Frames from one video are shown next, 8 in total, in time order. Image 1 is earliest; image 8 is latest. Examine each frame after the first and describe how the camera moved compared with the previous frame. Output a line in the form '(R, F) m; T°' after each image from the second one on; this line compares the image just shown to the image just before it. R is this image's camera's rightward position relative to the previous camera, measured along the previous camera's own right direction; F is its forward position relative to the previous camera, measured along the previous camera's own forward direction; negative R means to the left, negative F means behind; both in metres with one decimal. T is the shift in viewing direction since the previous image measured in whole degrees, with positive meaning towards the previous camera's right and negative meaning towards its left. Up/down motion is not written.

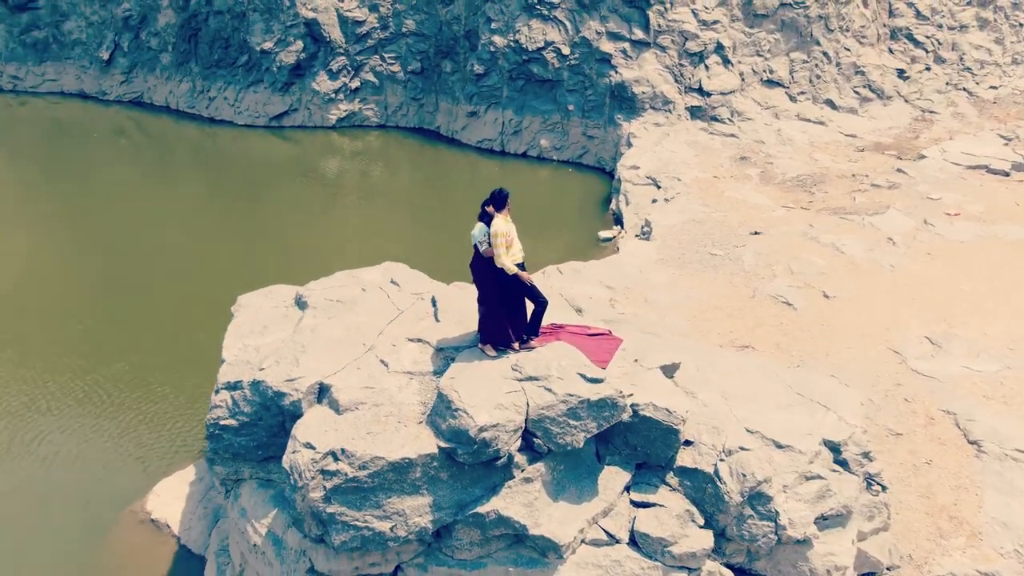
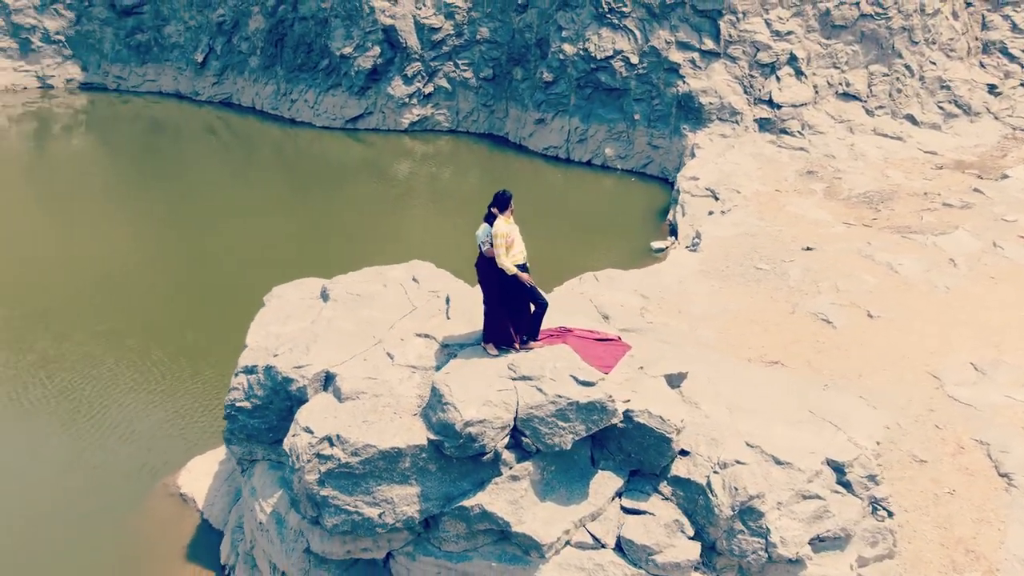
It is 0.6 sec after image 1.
(+0.7, -0.1) m; -6°
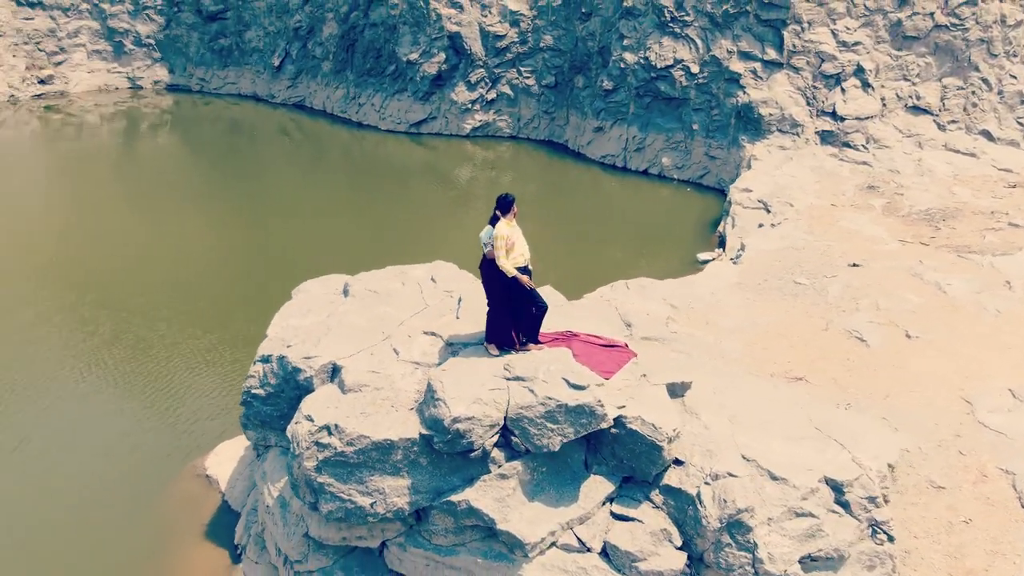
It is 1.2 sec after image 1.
(+0.7, -0.1) m; -5°
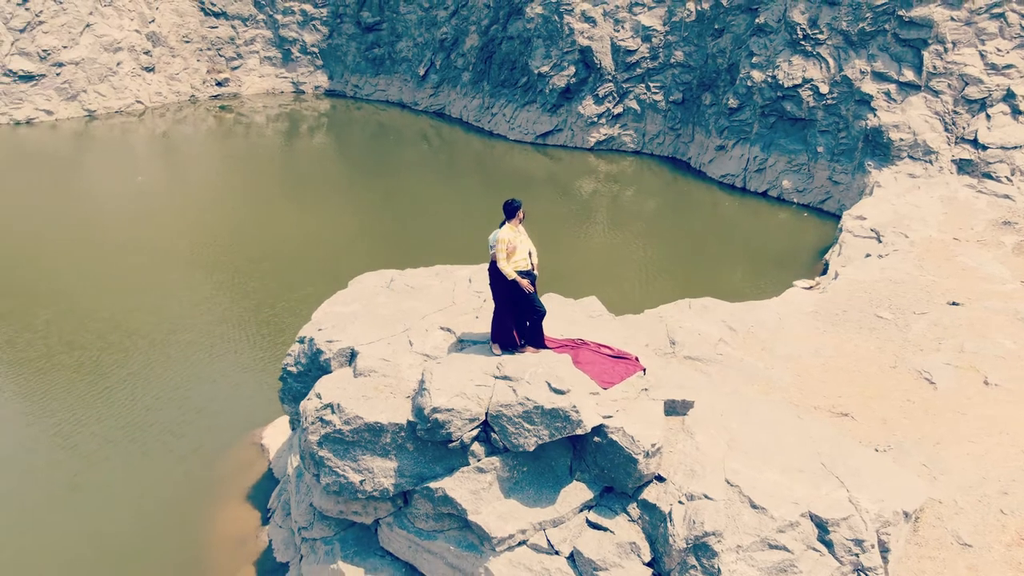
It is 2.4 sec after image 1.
(+1.4, -0.1) m; -11°
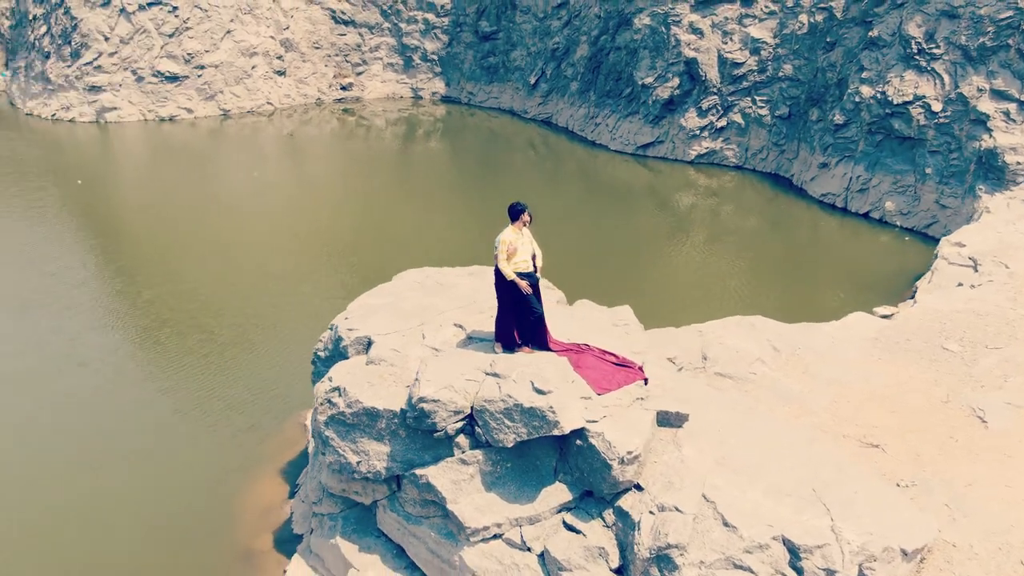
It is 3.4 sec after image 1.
(+1.2, -0.1) m; -9°
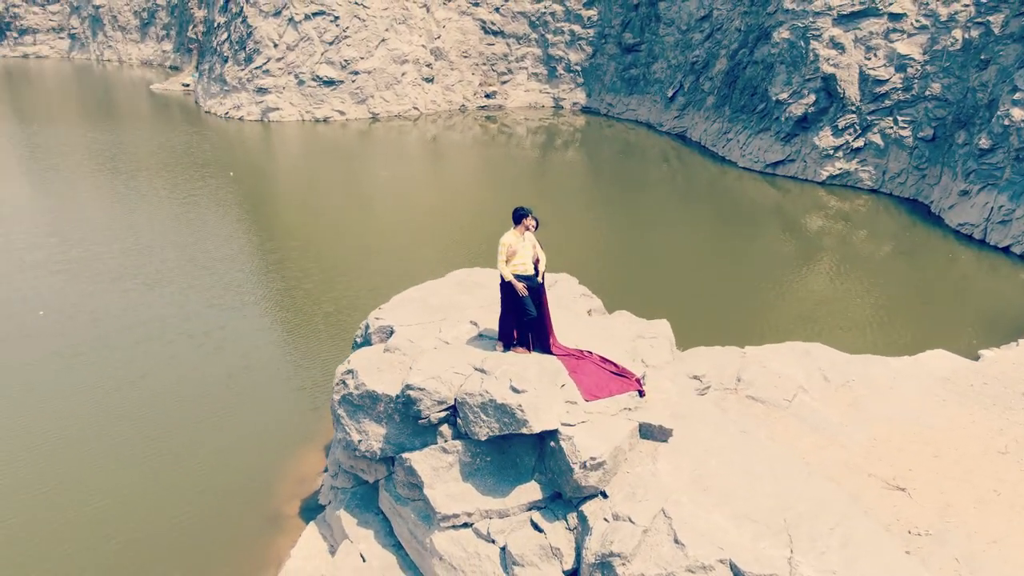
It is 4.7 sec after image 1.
(+1.6, -0.1) m; -11°
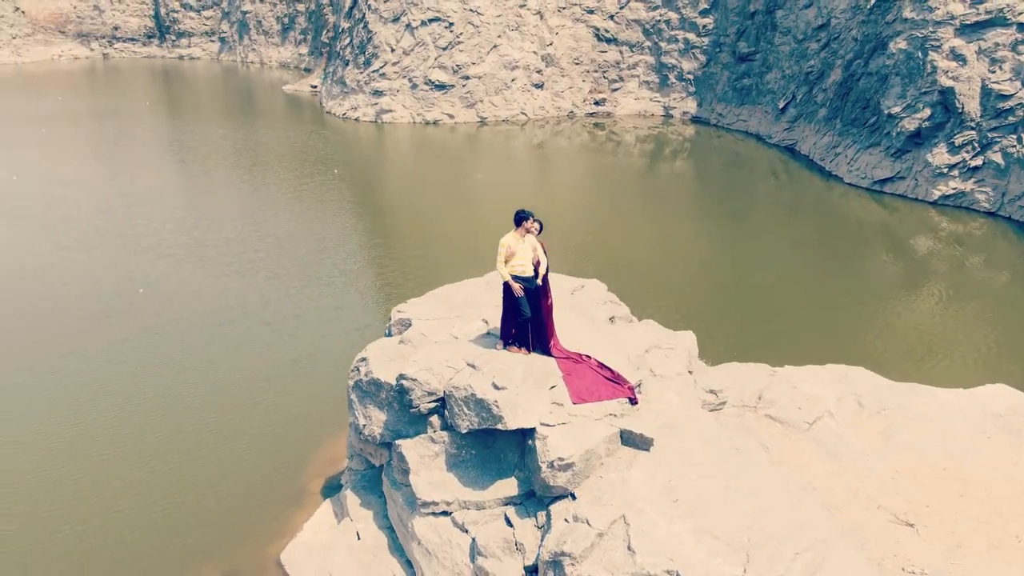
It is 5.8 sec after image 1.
(+1.3, -0.1) m; -9°
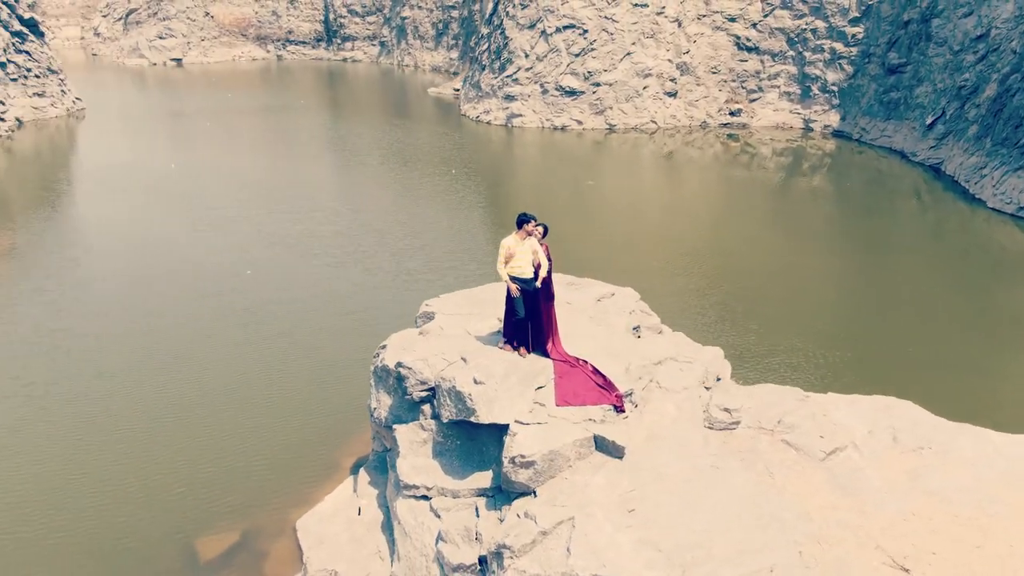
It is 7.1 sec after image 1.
(+1.6, -0.1) m; -11°
